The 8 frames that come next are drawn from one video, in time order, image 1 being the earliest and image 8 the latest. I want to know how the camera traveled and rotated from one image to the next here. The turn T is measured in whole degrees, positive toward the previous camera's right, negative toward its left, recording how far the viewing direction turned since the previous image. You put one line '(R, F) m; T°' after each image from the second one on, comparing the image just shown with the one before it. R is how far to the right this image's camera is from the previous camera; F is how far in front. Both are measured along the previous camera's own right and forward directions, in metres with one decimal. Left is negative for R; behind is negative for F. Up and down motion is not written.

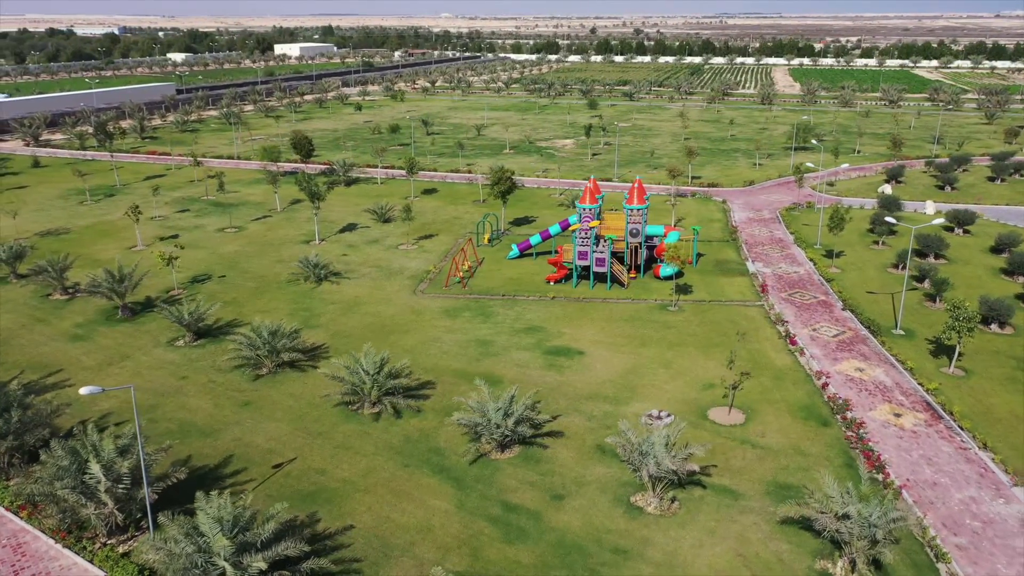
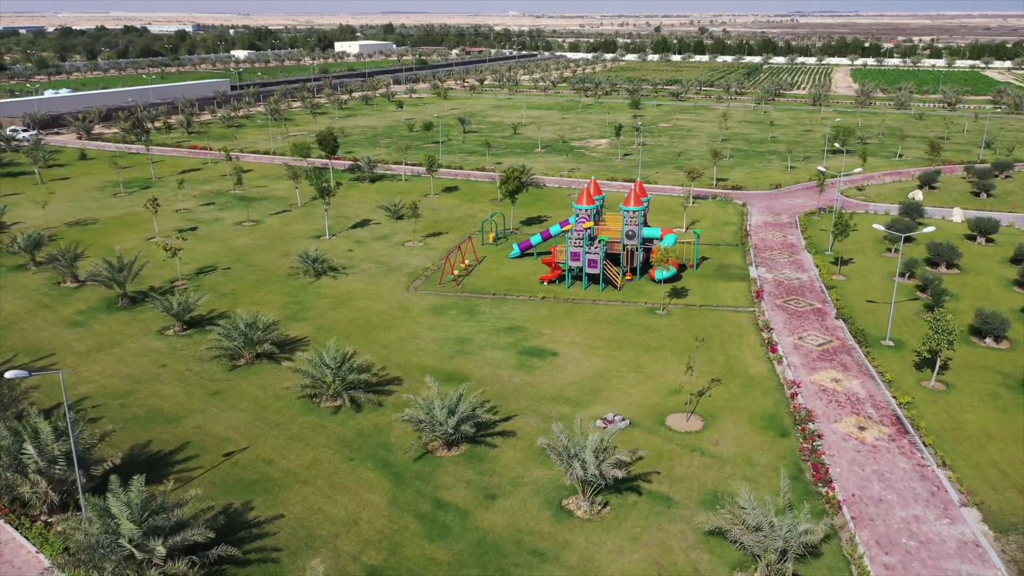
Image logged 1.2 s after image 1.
(+3.0, 0.0) m; -4°
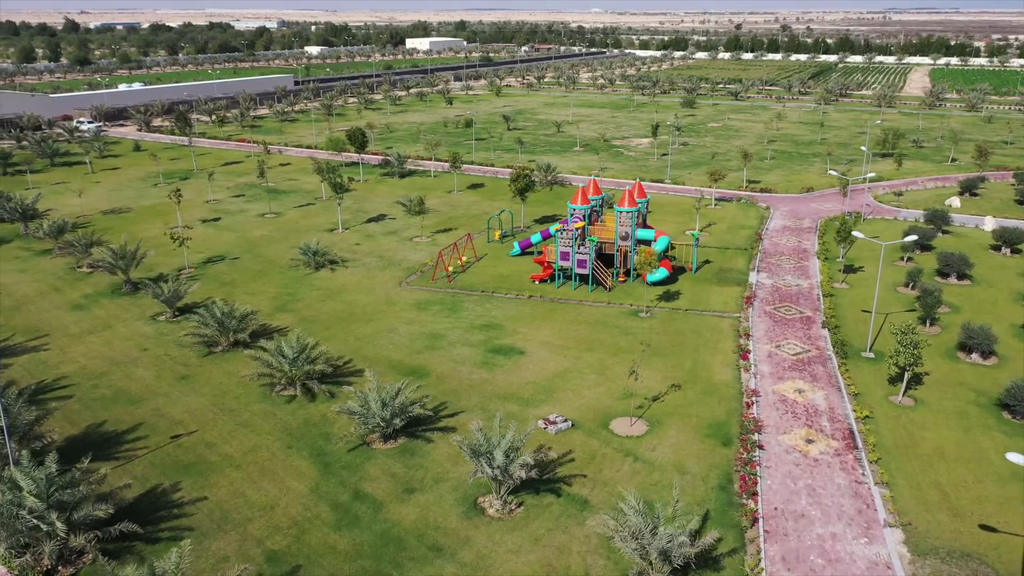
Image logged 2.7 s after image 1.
(+3.7, 0.0) m; -5°
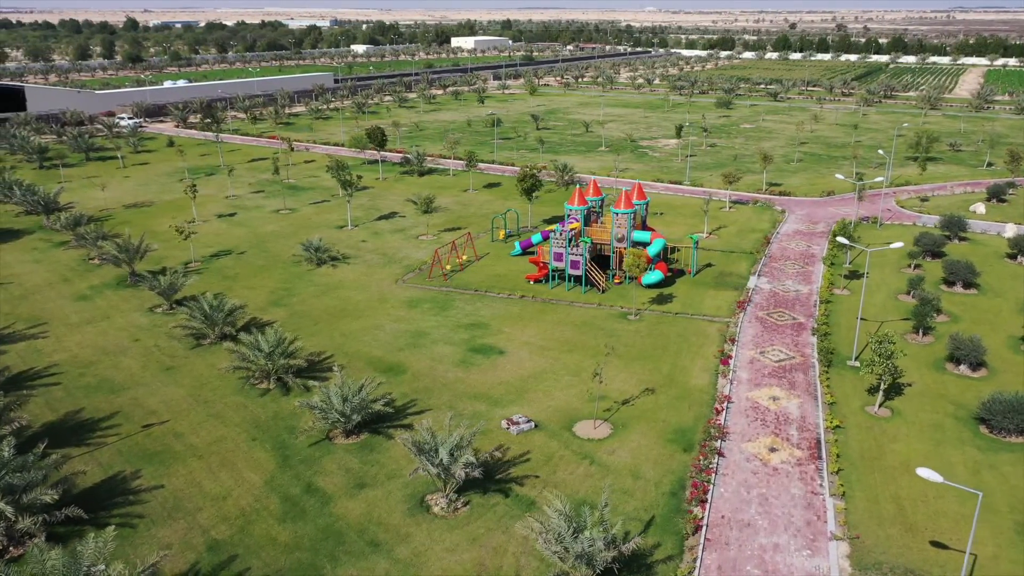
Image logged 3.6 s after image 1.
(+2.4, 0.0) m; -3°
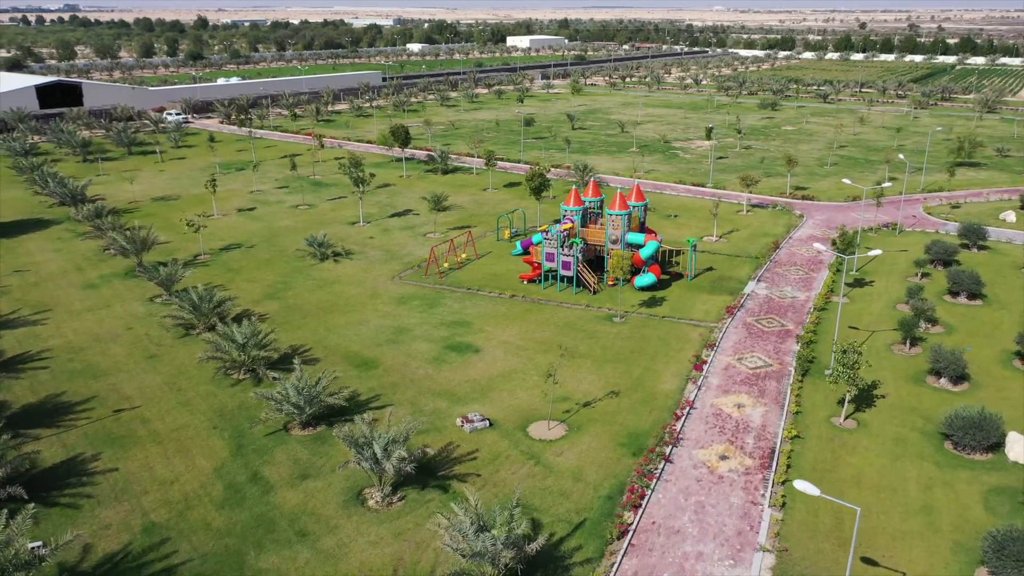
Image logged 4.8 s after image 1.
(+2.9, 0.0) m; -4°
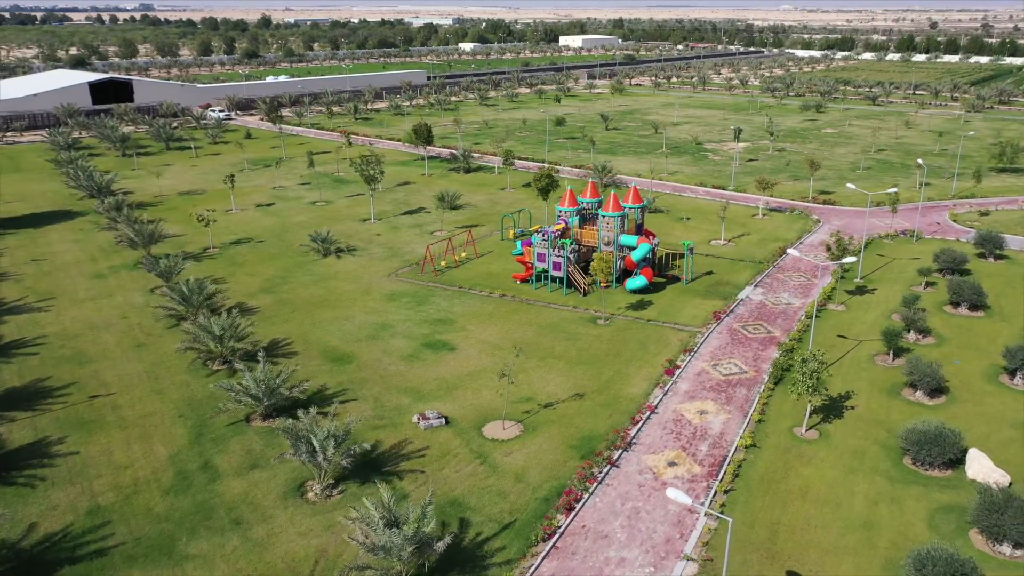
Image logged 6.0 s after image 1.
(+2.9, 0.0) m; -4°
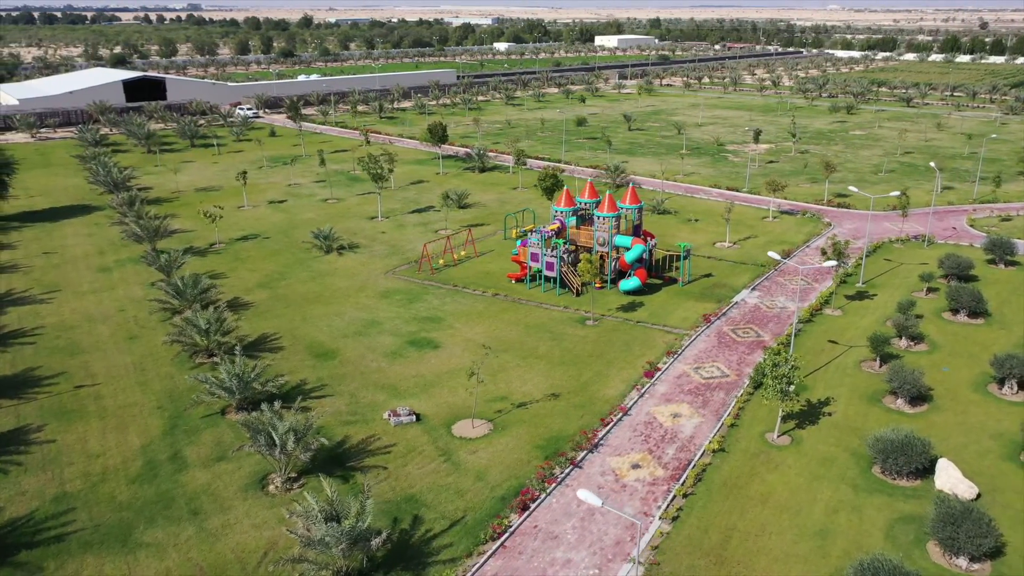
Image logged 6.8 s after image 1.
(+1.9, 0.0) m; -3°
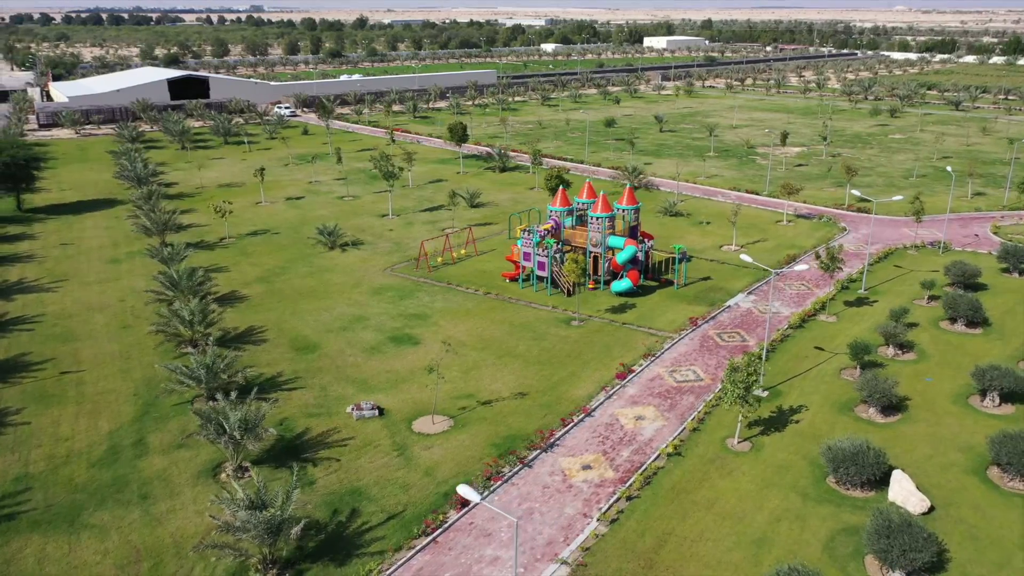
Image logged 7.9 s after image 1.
(+2.6, +0.1) m; -4°
